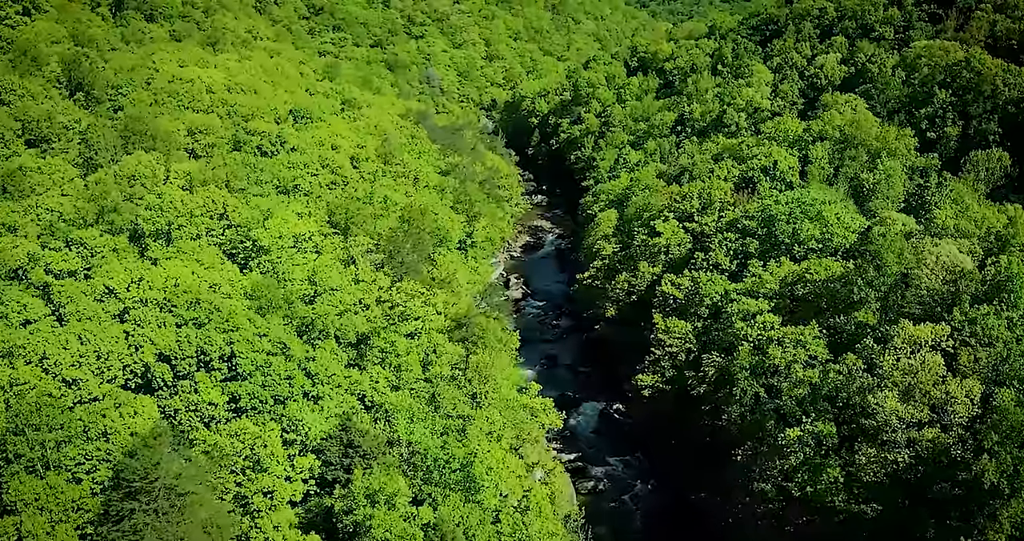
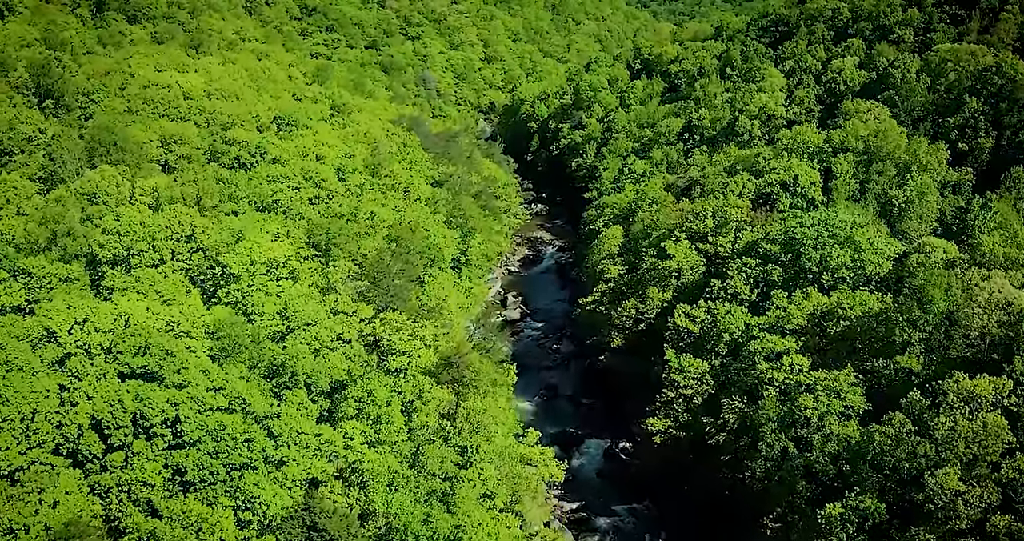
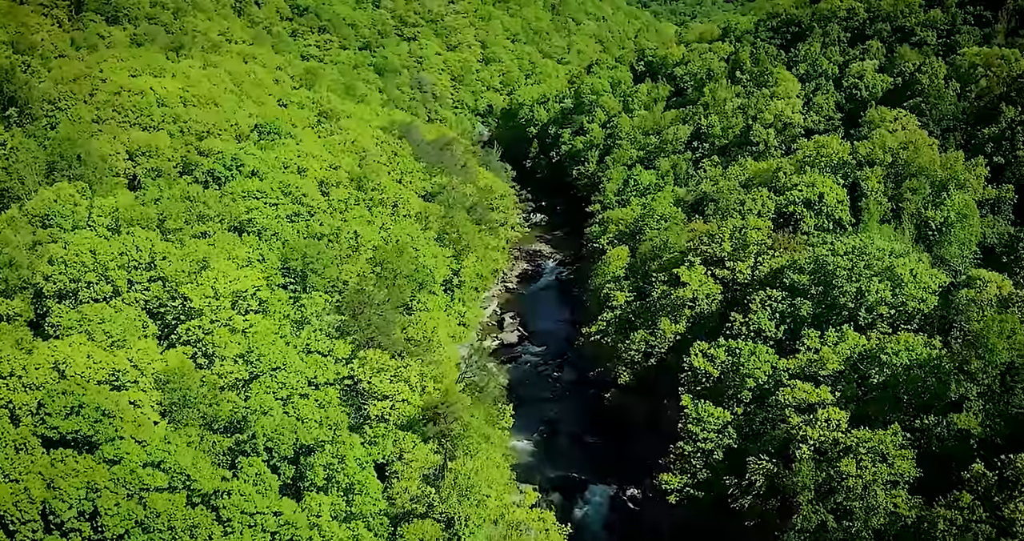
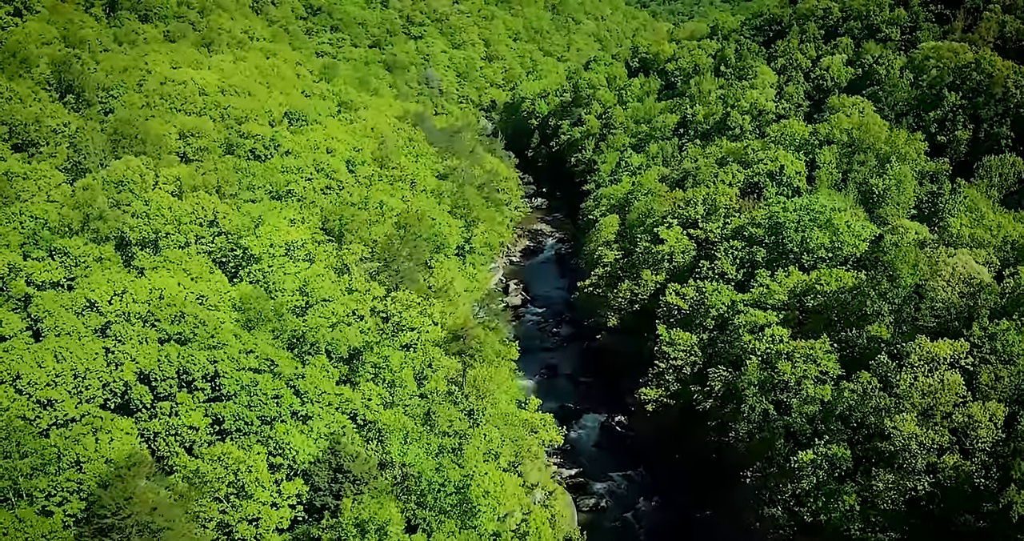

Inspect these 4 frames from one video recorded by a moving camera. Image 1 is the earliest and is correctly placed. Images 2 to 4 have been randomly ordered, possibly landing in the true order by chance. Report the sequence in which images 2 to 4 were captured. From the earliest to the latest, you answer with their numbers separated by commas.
4, 2, 3
